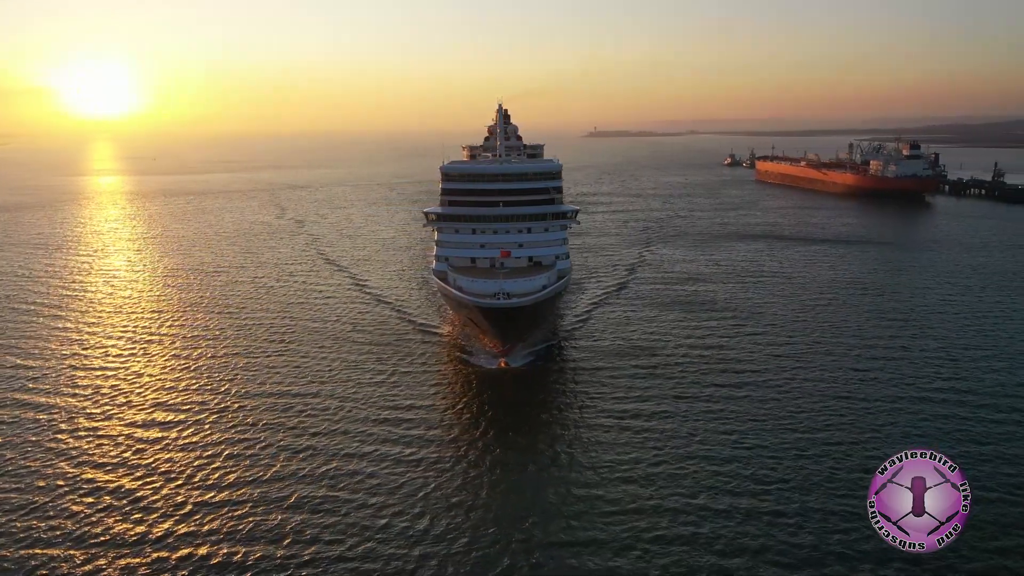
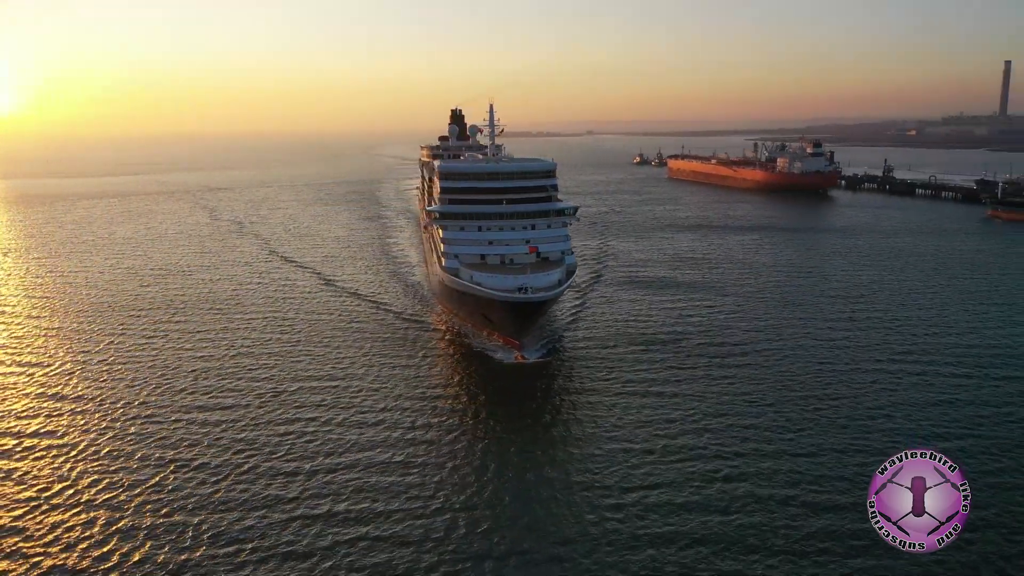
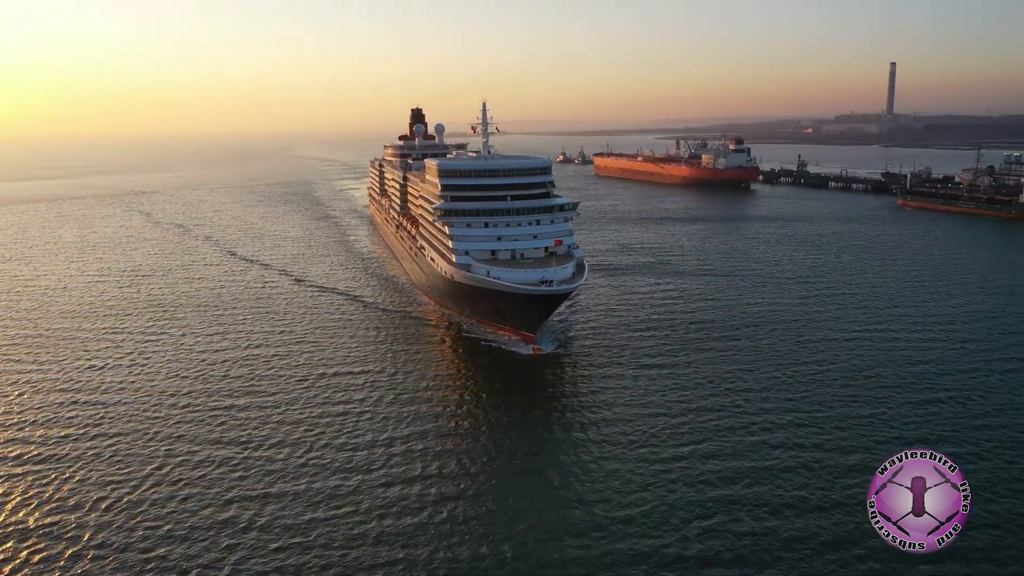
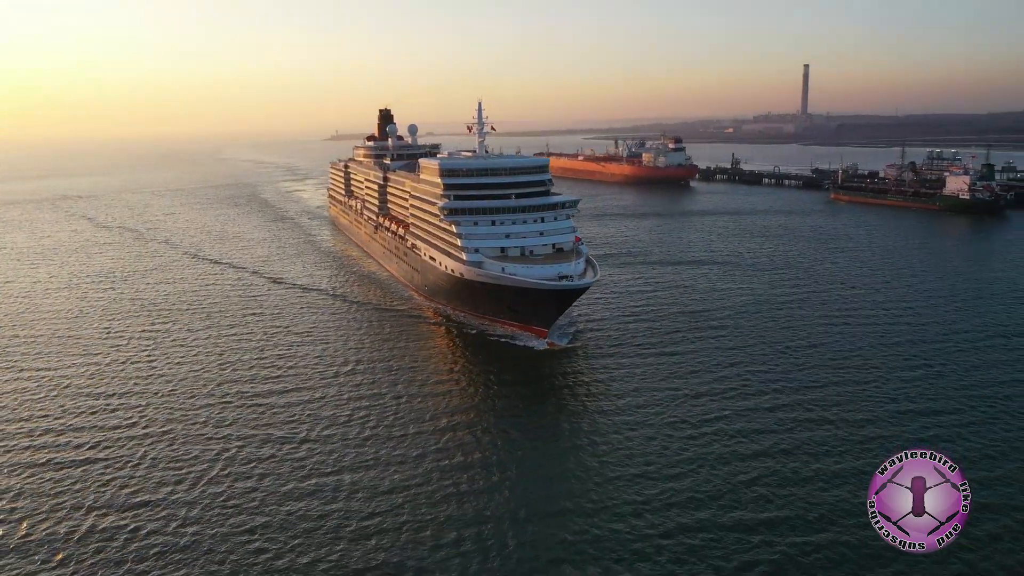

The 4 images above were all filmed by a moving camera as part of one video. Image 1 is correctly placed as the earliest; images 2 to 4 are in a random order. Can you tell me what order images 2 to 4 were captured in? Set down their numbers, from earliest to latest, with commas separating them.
2, 3, 4
